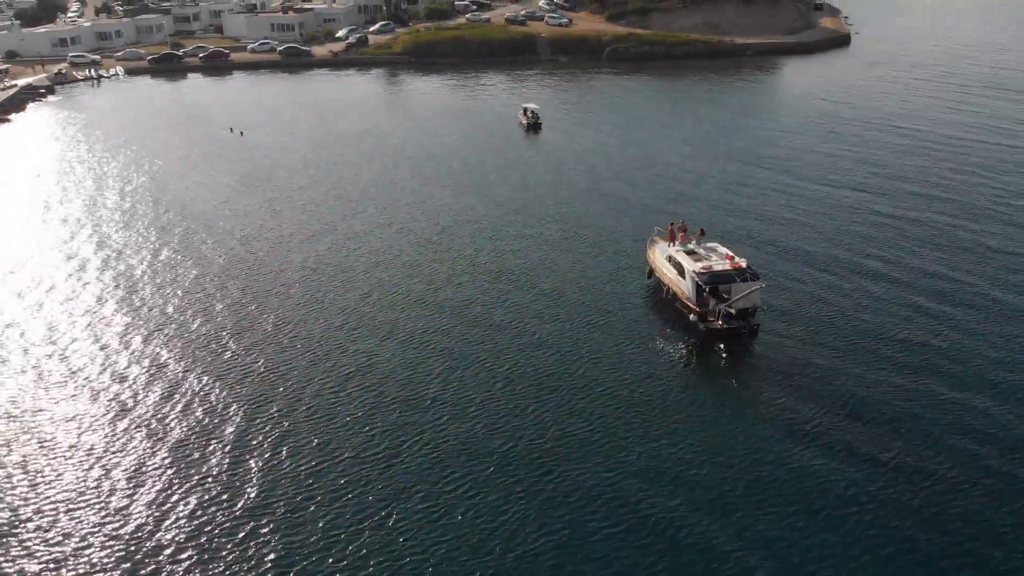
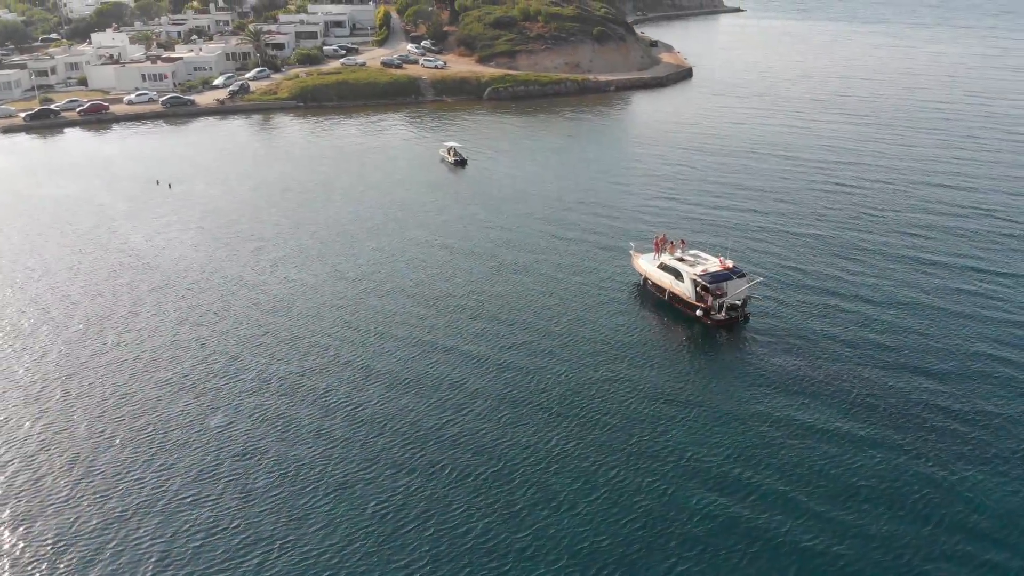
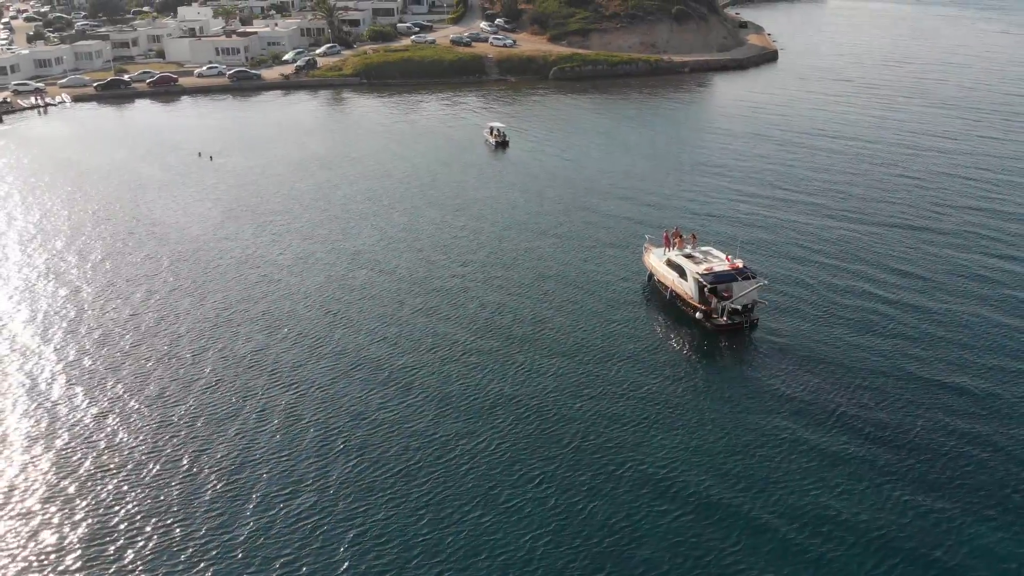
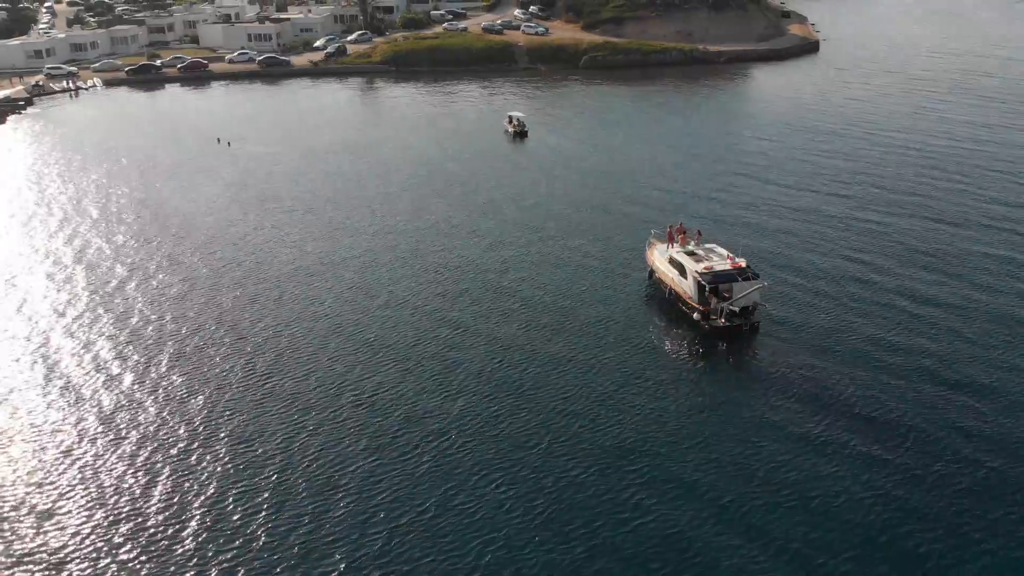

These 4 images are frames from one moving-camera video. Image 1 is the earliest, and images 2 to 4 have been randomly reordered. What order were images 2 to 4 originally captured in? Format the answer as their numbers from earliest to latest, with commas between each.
4, 3, 2
